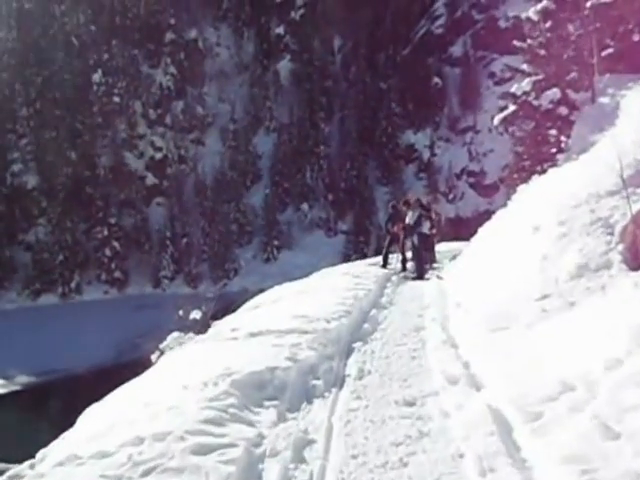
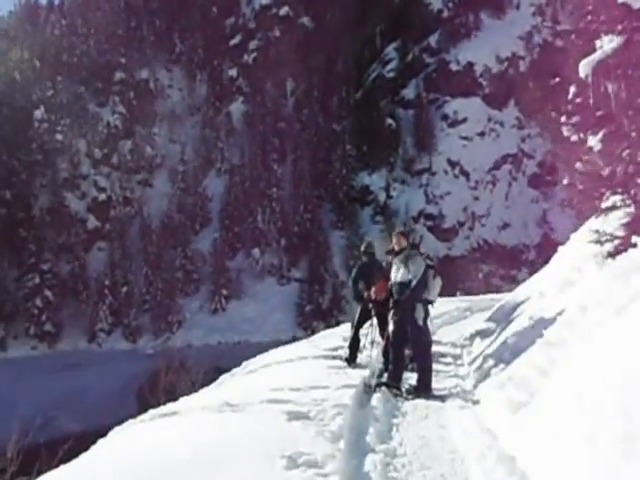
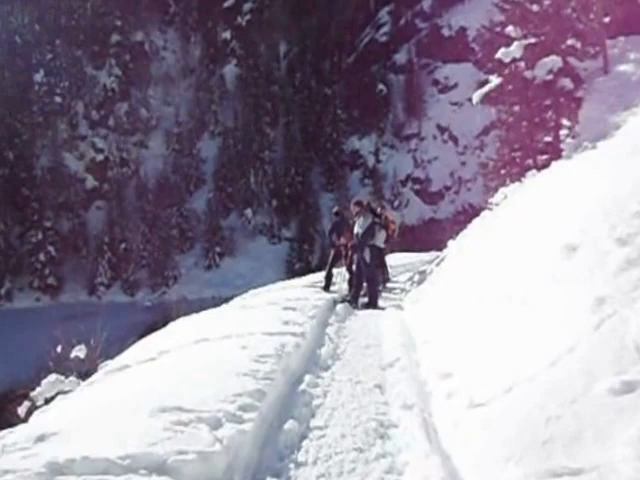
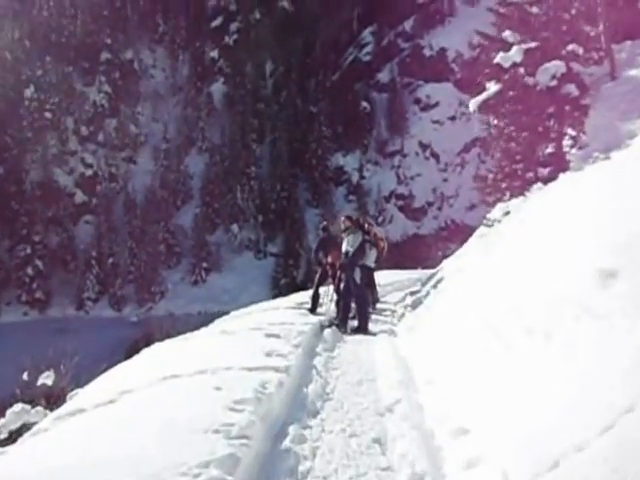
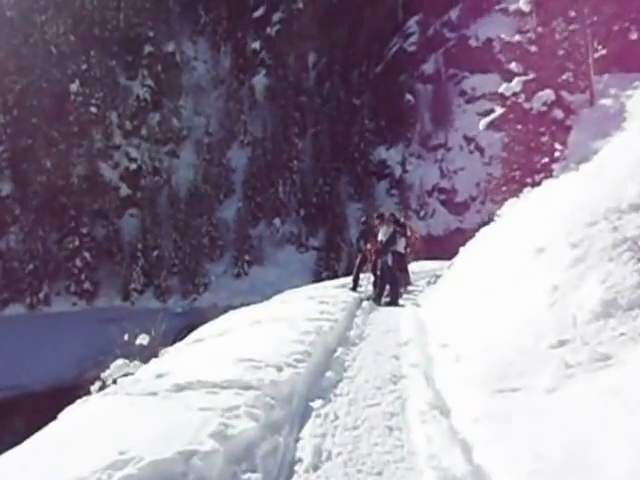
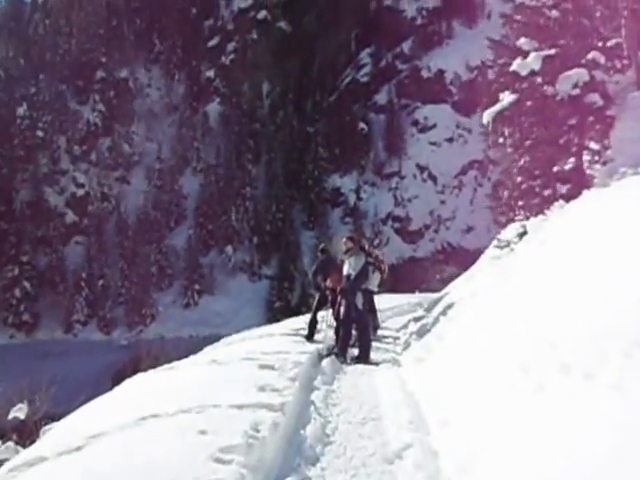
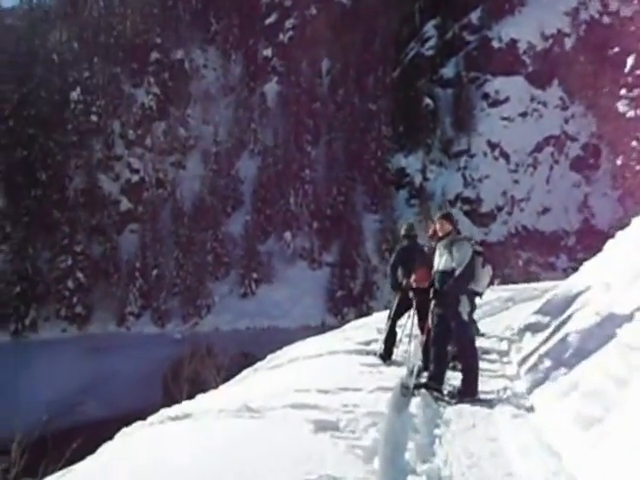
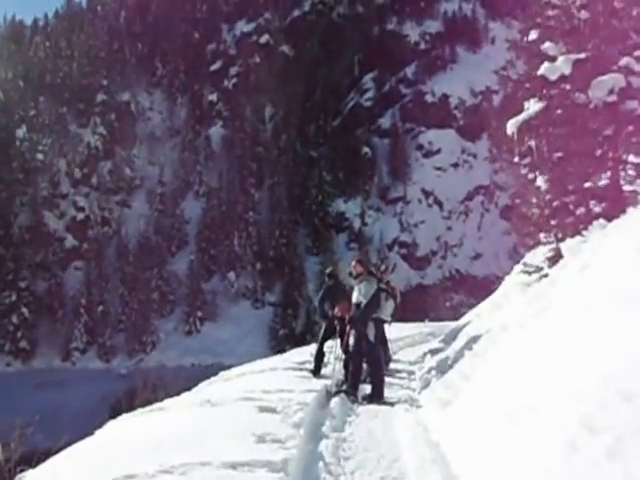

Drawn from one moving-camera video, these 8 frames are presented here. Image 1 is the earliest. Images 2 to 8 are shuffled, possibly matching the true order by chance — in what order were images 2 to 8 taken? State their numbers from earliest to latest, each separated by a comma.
5, 3, 4, 6, 8, 2, 7
